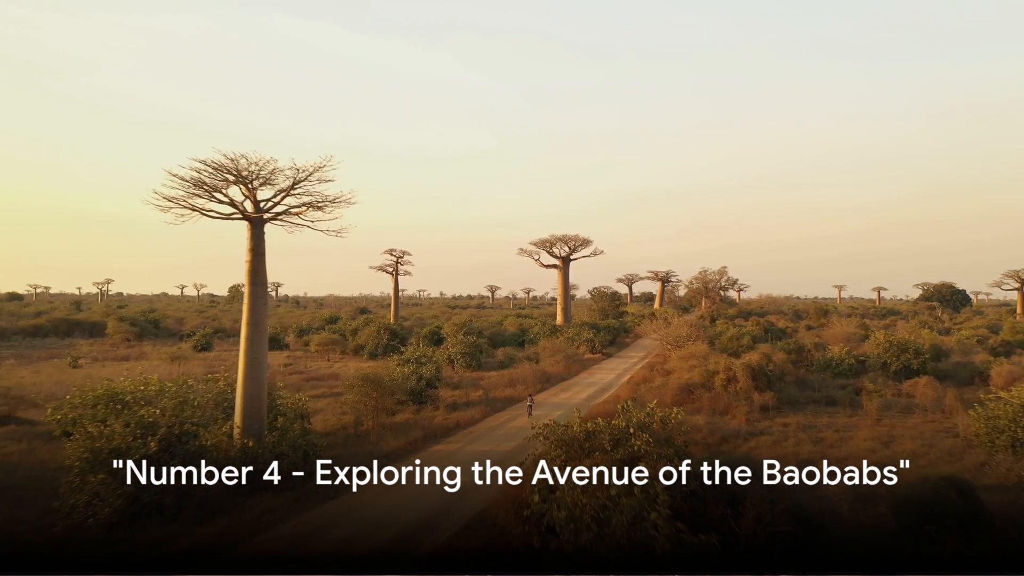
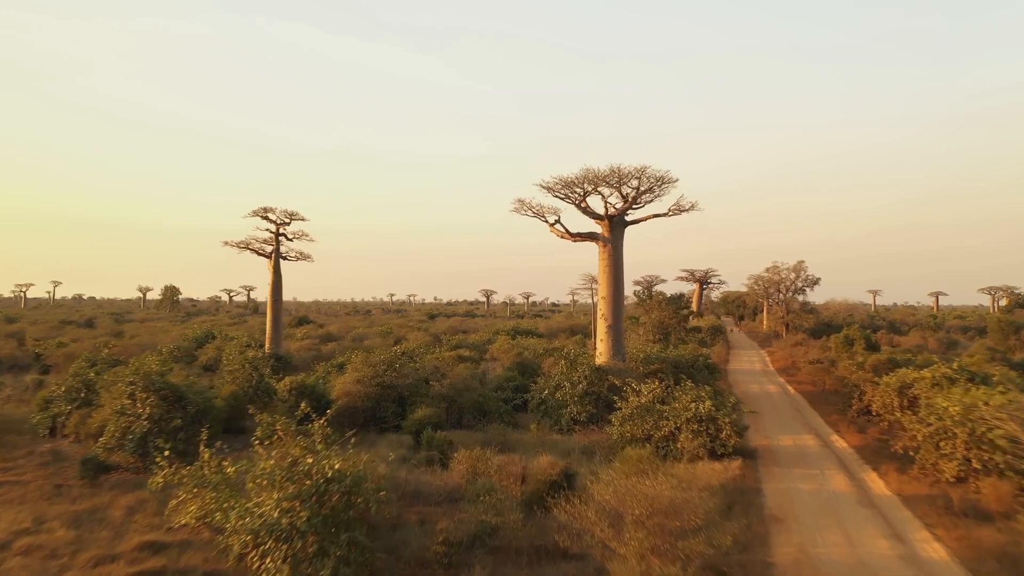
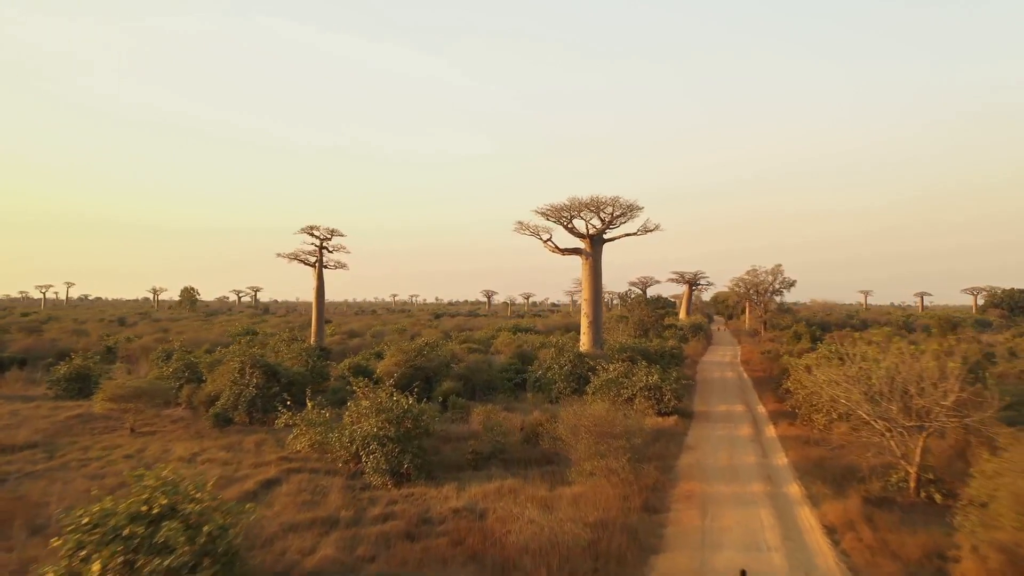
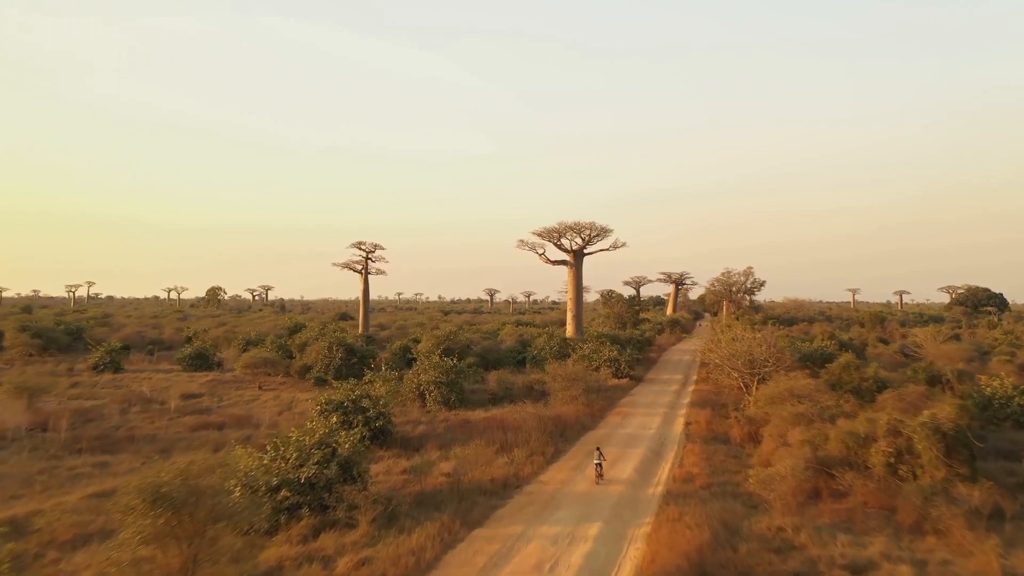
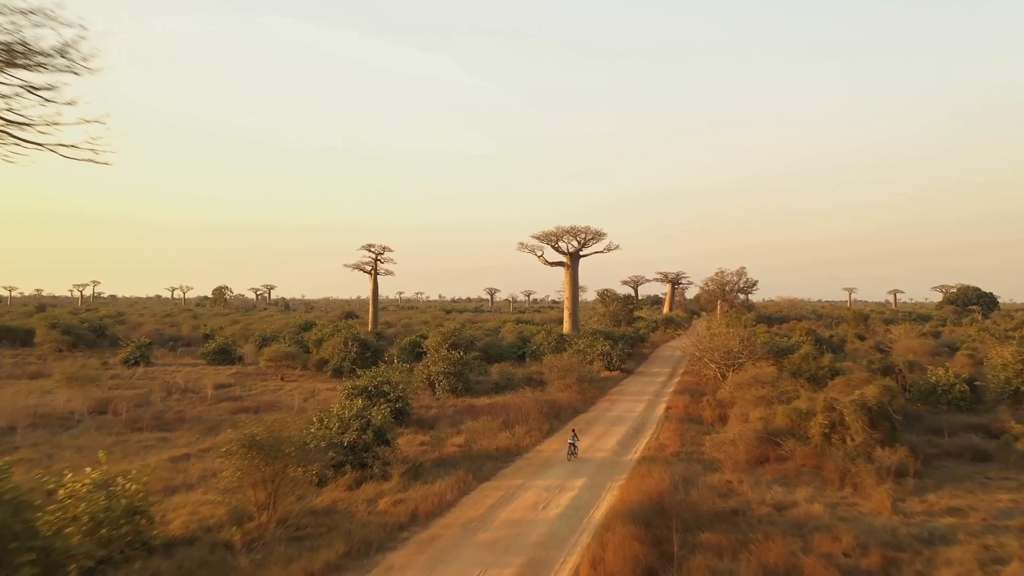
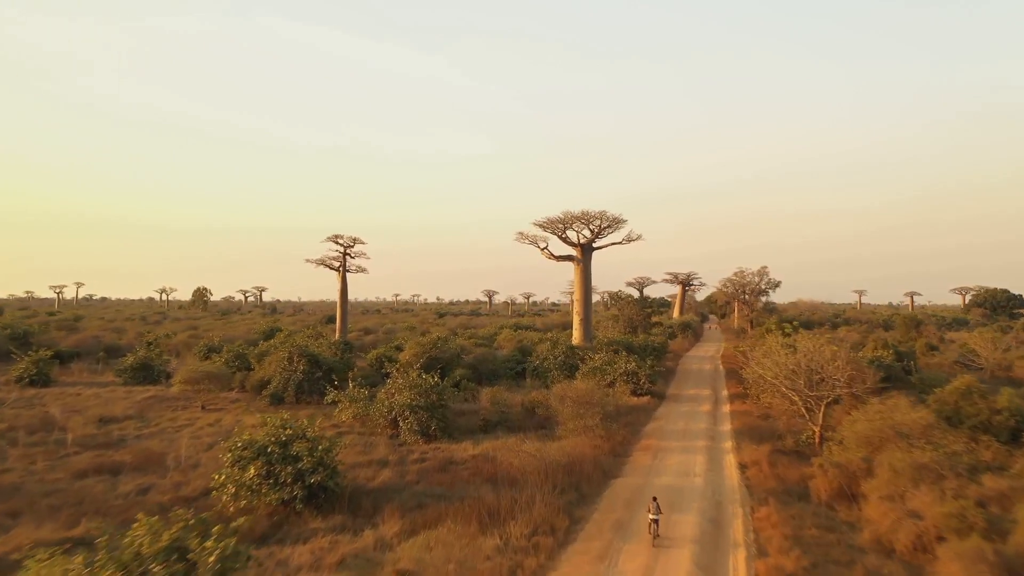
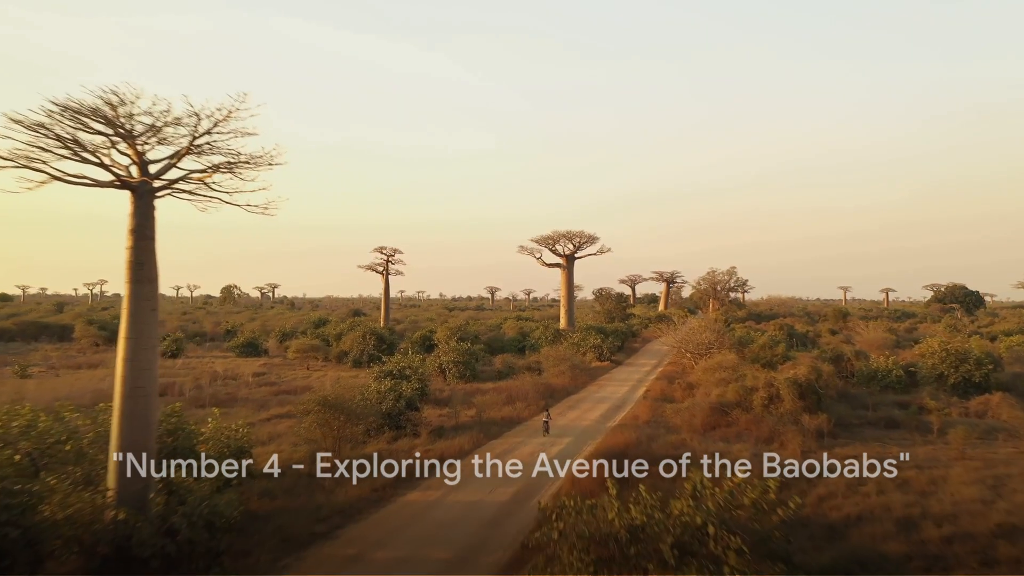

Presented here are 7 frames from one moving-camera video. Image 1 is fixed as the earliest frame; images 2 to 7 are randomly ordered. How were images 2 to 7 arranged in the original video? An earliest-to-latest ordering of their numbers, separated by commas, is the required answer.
7, 5, 4, 6, 3, 2
